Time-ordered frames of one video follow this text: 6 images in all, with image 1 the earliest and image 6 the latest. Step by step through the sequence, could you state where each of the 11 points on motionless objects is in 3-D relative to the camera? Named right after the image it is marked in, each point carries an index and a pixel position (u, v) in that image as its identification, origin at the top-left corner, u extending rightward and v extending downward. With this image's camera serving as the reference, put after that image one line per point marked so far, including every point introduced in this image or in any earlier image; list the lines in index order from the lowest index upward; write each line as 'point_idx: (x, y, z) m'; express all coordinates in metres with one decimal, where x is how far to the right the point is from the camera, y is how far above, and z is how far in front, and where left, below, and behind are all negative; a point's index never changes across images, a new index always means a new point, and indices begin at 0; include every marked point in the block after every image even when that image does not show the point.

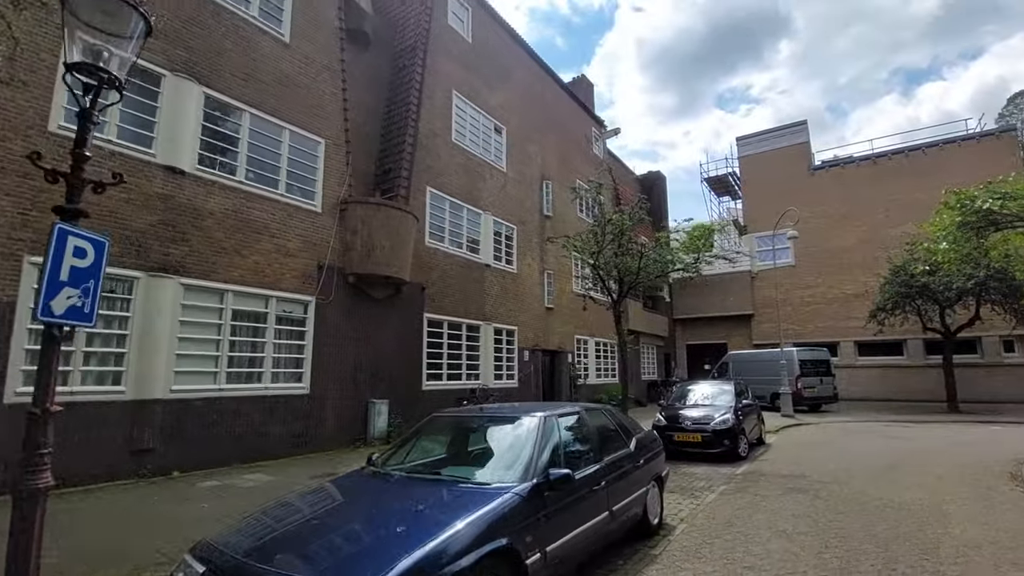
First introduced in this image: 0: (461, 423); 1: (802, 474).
0: (-0.5, -1.4, +5.2) m
1: (+5.1, -3.3, +8.8) m
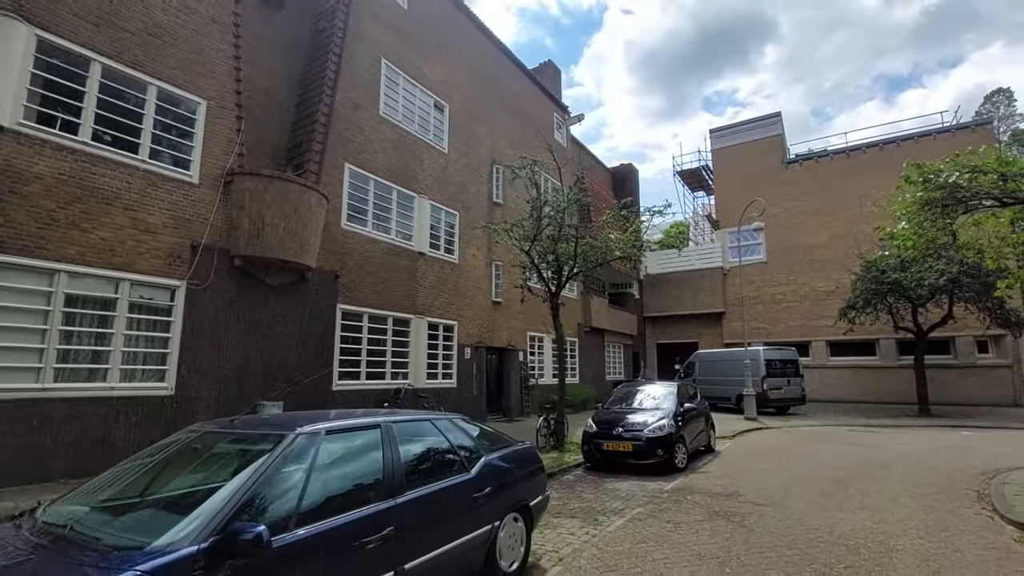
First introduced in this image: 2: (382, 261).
0: (-2.2, -1.1, +3.7) m
1: (+3.3, -3.0, +7.5) m
2: (-3.5, +0.7, +13.6) m
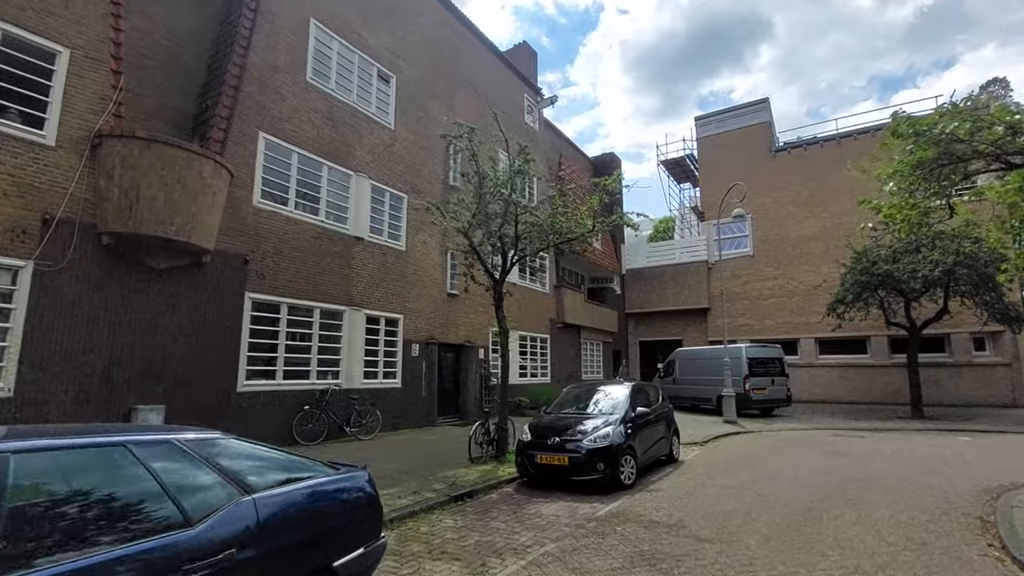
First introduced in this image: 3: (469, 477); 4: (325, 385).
0: (-3.5, -0.8, +2.1) m
1: (+2.0, -2.8, +6.0) m
2: (-4.9, +1.0, +12.0) m
3: (-0.7, -3.1, +8.4) m
4: (-4.5, -2.3, +11.9) m
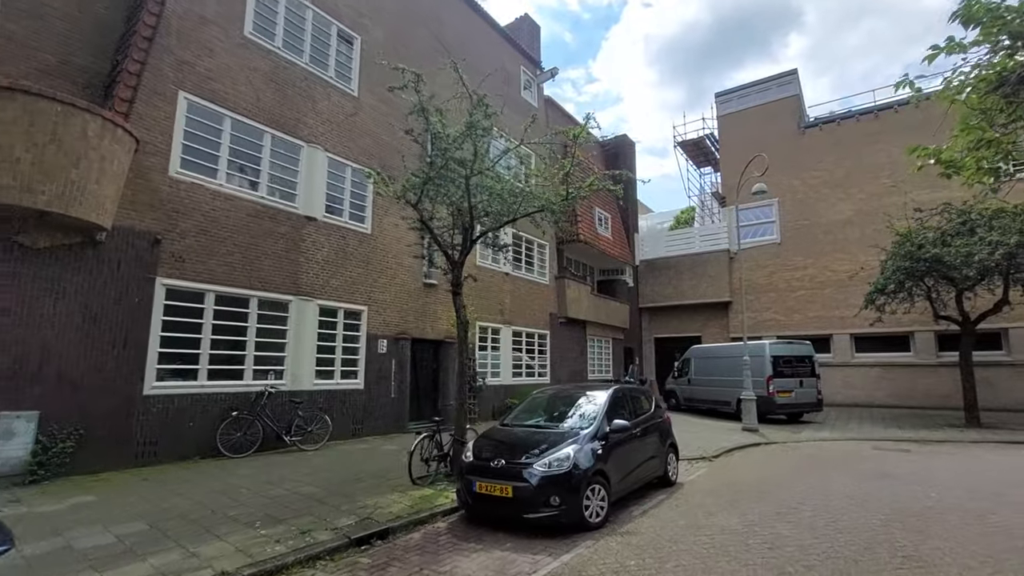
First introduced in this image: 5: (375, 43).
0: (-4.6, -0.6, +0.4) m
1: (+1.1, -2.5, +4.0) m
2: (-5.5, +1.3, +10.4) m
3: (-1.5, -2.8, +6.6) m
4: (-5.1, -2.0, +10.3) m
5: (-3.7, +6.7, +13.9) m
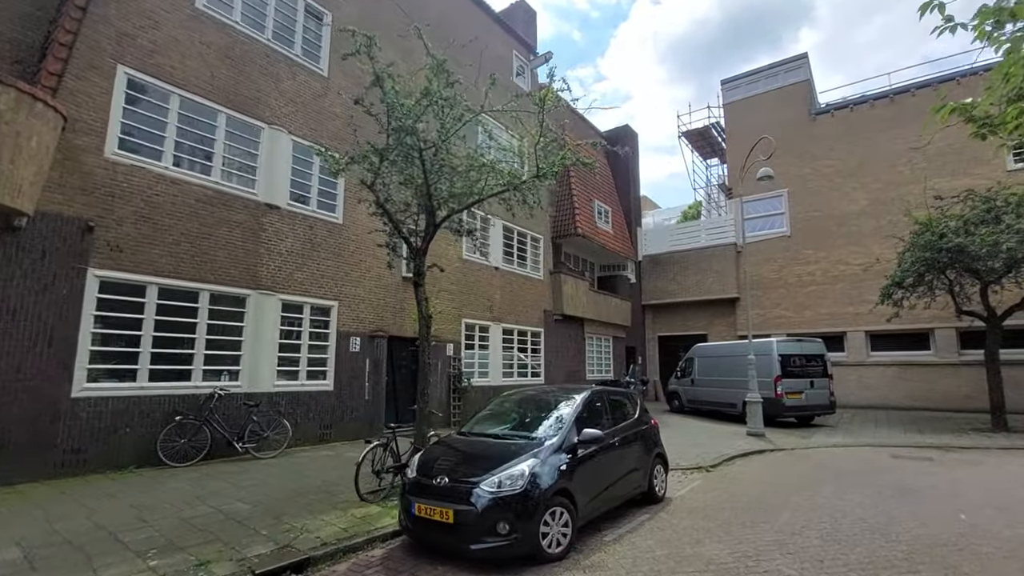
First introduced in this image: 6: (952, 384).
0: (-5.3, -0.5, -0.4) m
1: (+0.5, -2.3, +3.0) m
2: (-6.0, +1.4, +9.5) m
3: (-2.1, -2.7, +5.6) m
4: (-5.6, -1.9, +9.4) m
5: (-4.2, +6.8, +13.0) m
6: (+16.8, -3.7, +19.2) m
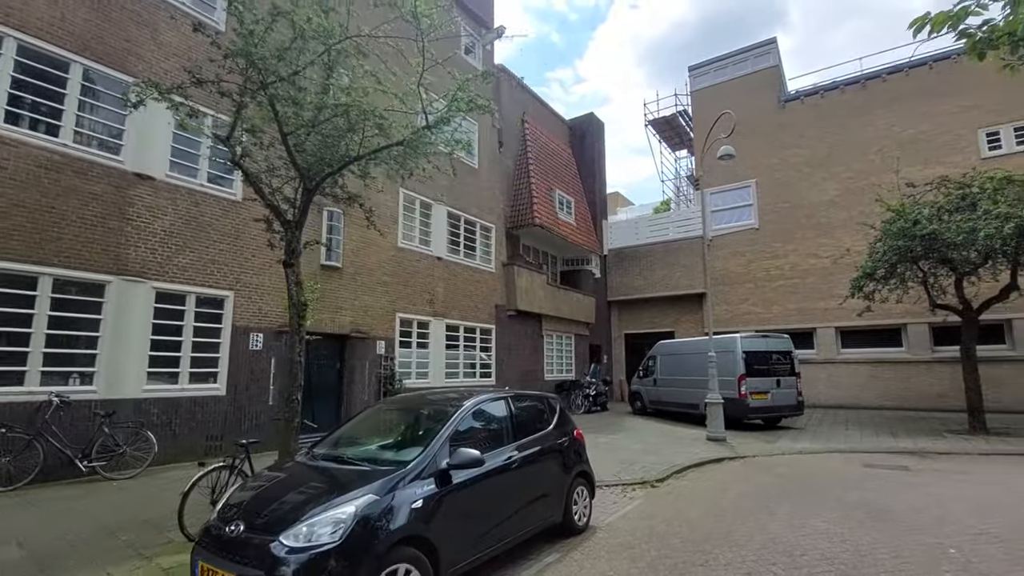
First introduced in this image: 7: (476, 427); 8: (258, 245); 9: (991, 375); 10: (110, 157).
0: (-6.3, -0.2, -2.1) m
1: (-0.7, -2.0, +1.5) m
2: (-7.4, +1.7, +7.8) m
3: (-3.4, -2.4, +4.0) m
4: (-7.0, -1.6, +7.7) m
5: (-5.7, +7.1, +11.3) m
6: (+15.1, -3.4, +18.3) m
7: (-0.4, -1.4, +5.1) m
8: (-5.3, +0.9, +10.6) m
9: (+16.1, -2.9, +16.9) m
10: (-6.9, +2.2, +8.7) m
